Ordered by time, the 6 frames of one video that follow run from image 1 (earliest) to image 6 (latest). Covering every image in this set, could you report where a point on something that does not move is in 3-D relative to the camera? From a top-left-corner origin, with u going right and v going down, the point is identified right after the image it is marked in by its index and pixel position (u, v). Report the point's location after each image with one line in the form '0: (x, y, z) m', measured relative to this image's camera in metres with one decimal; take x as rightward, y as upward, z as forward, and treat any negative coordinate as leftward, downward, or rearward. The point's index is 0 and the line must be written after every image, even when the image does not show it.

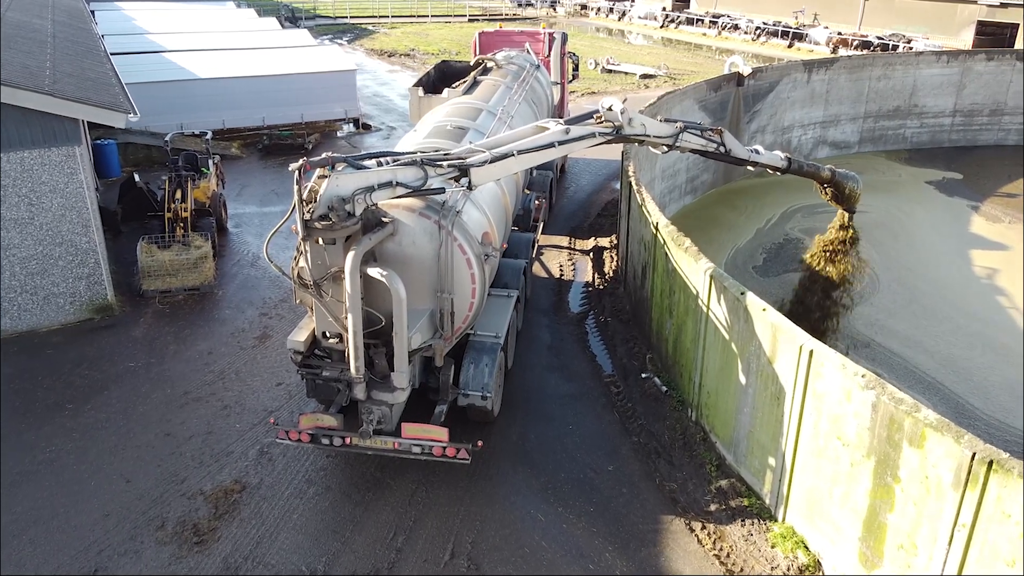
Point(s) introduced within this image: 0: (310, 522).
0: (-2.0, -2.4, +7.5) m
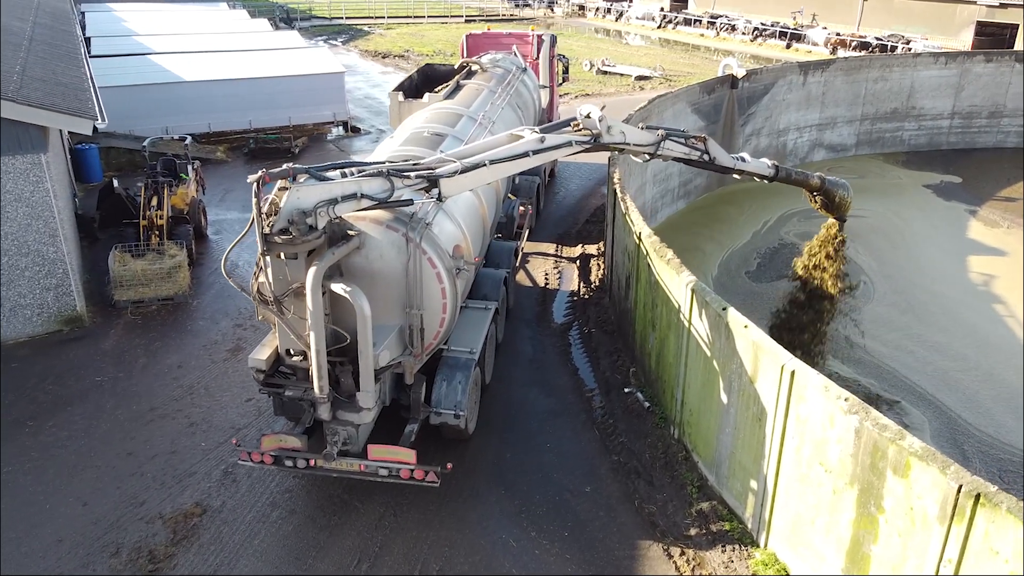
0: (-2.3, -2.5, +7.2) m
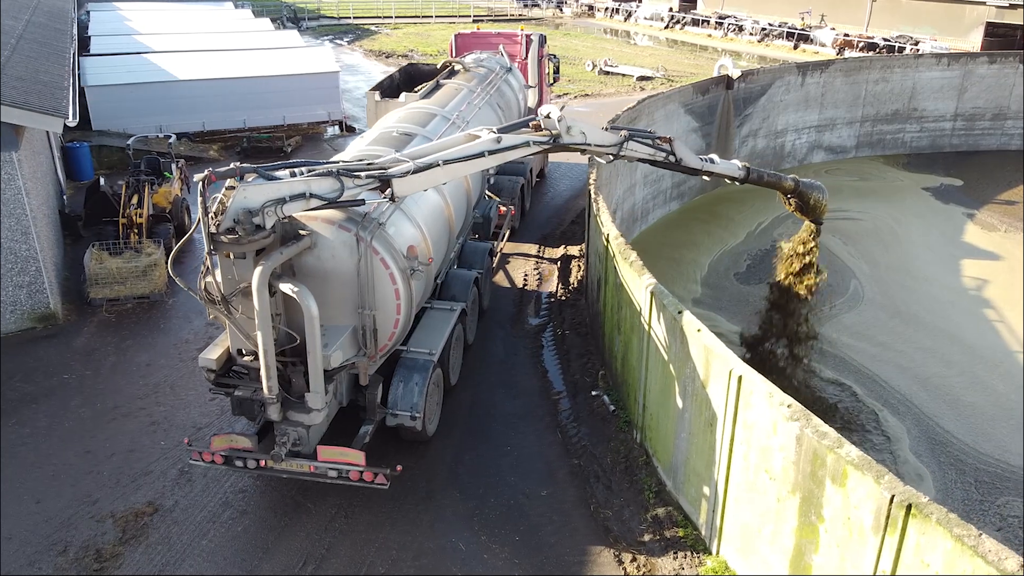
0: (-2.8, -2.5, +7.1) m
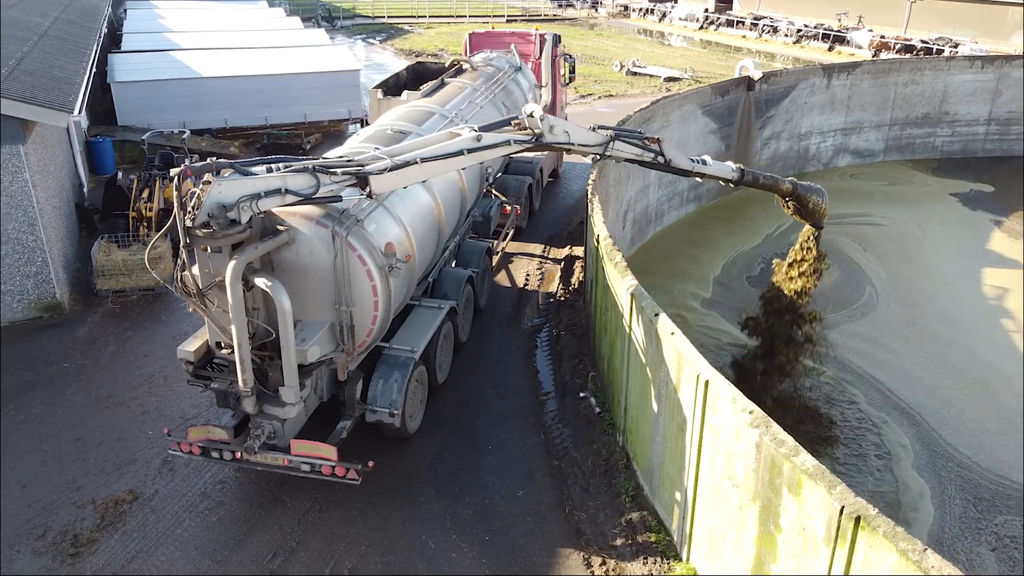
0: (-3.1, -2.4, +7.2) m
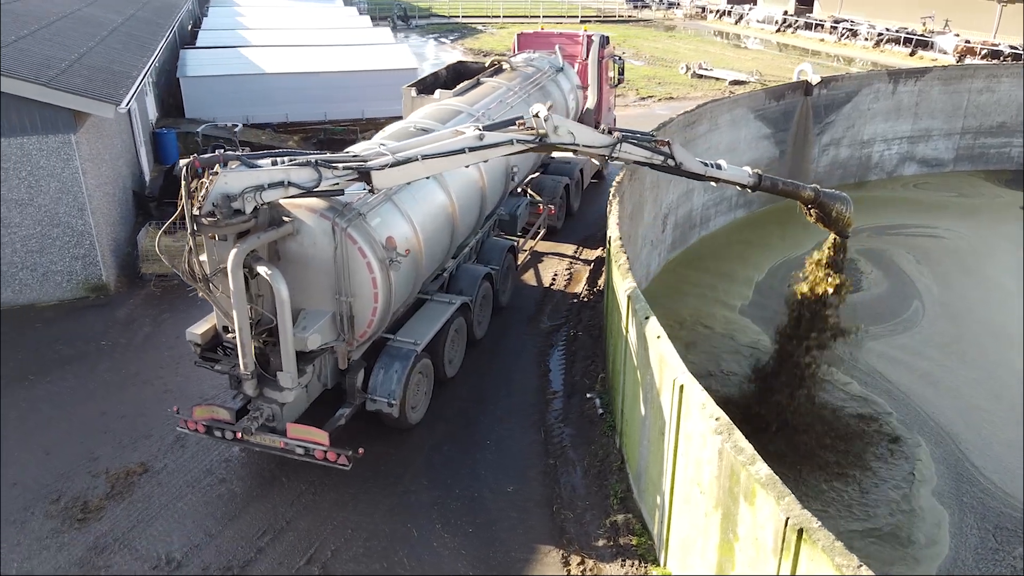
0: (-3.3, -2.3, +7.6) m
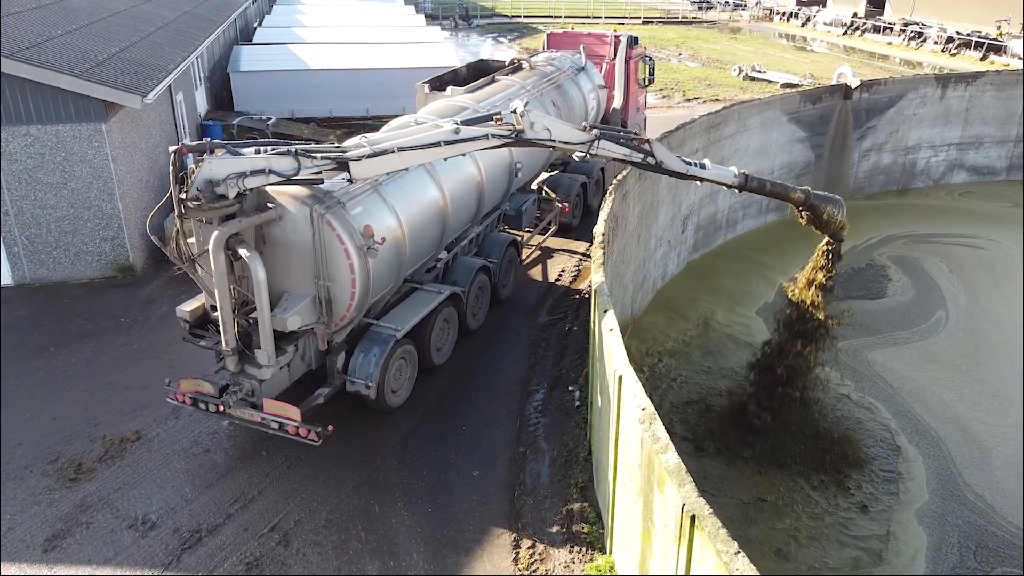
0: (-3.7, -2.1, +8.1) m
